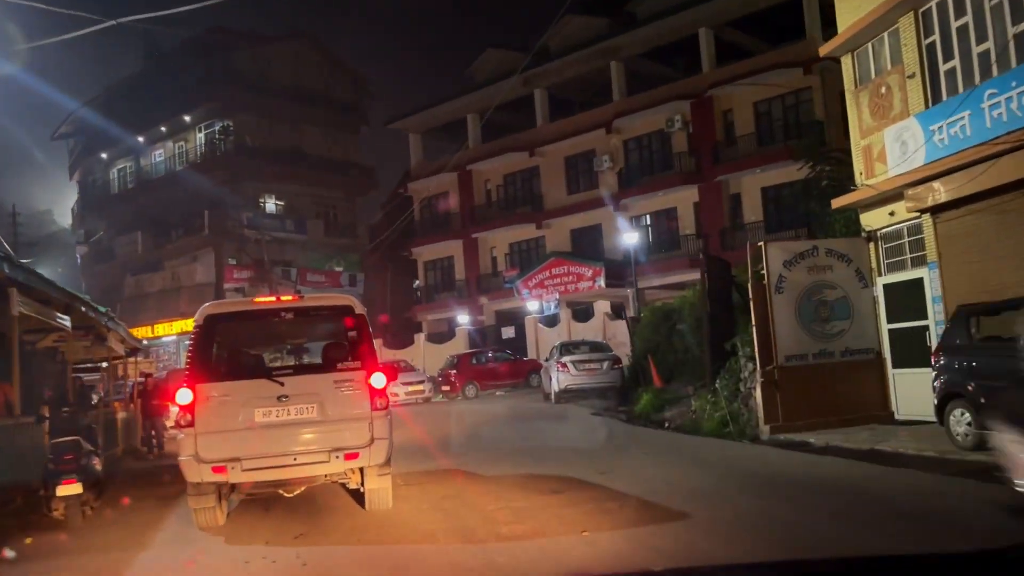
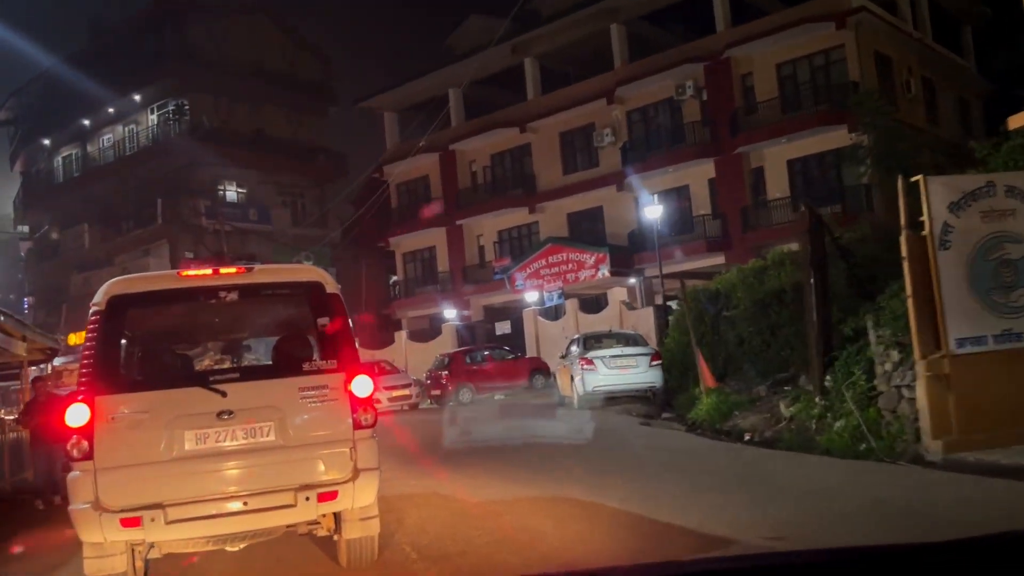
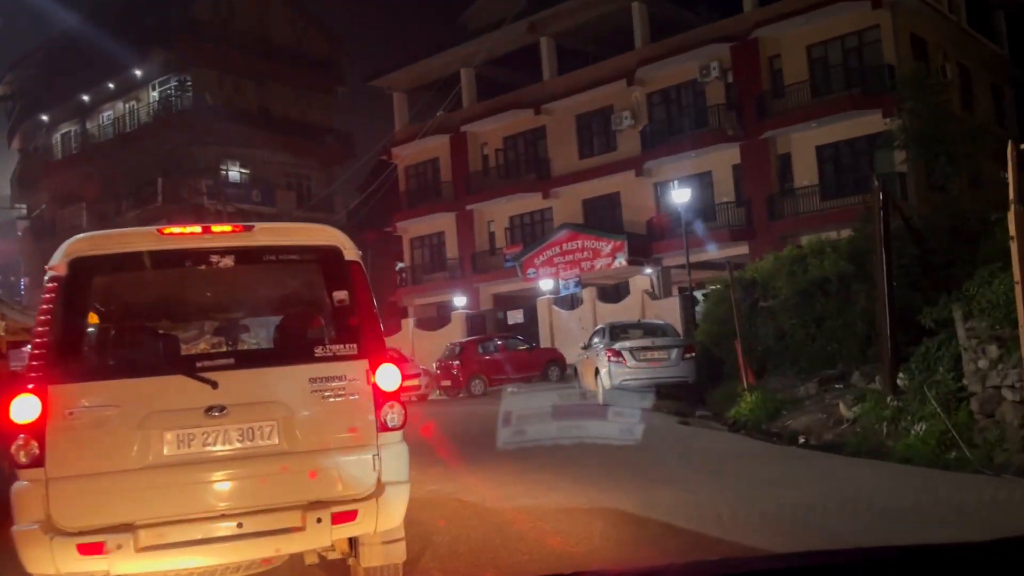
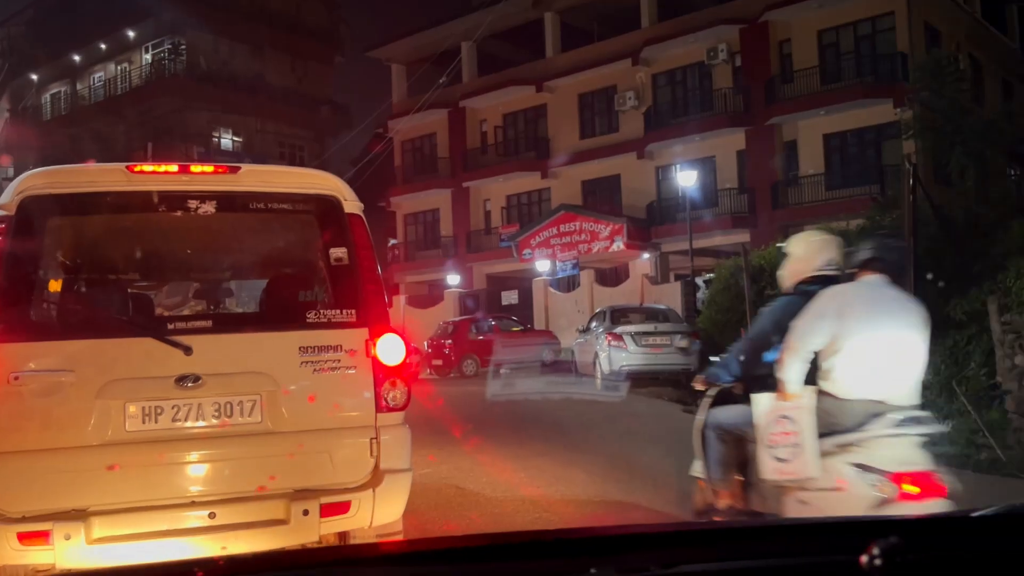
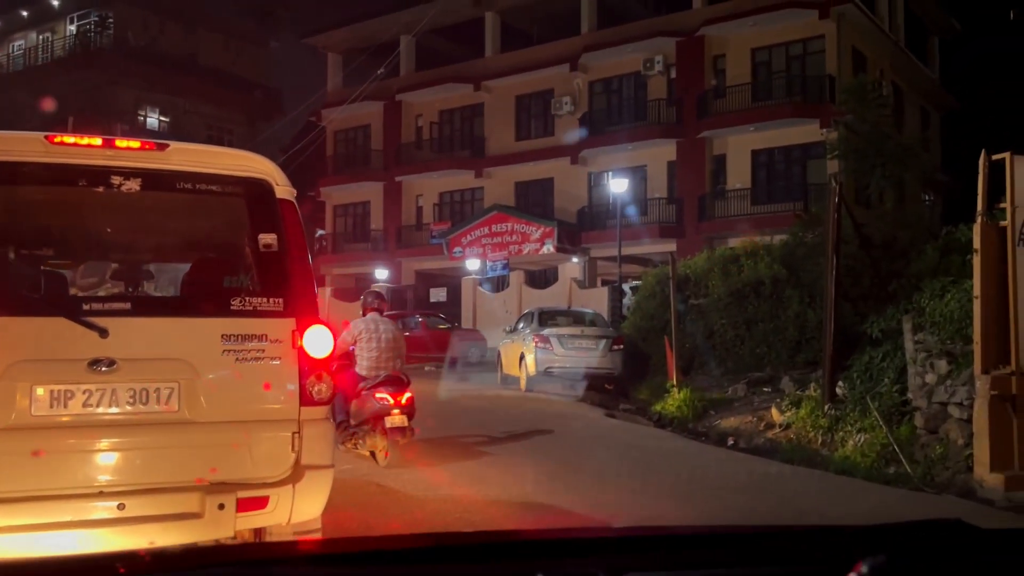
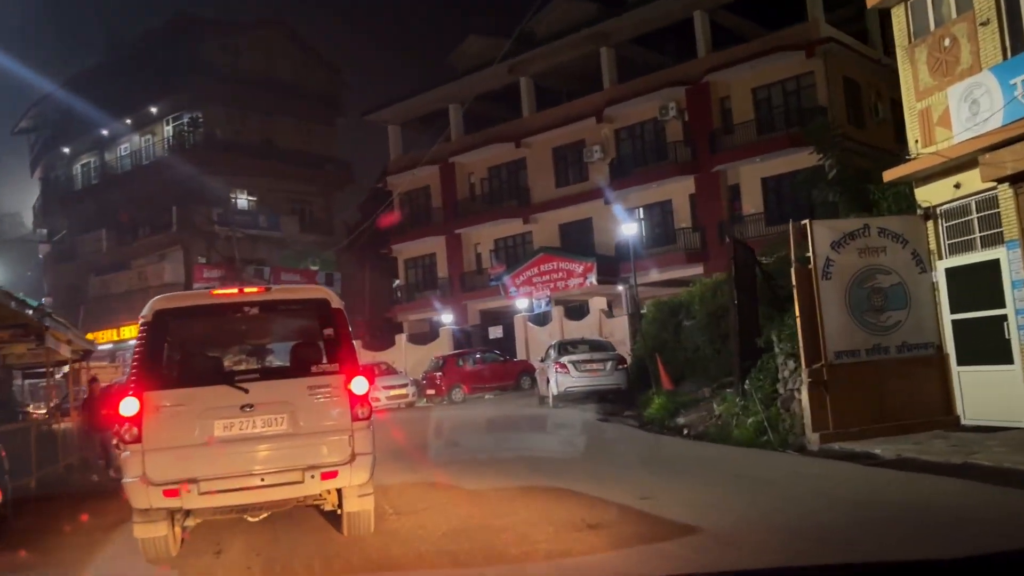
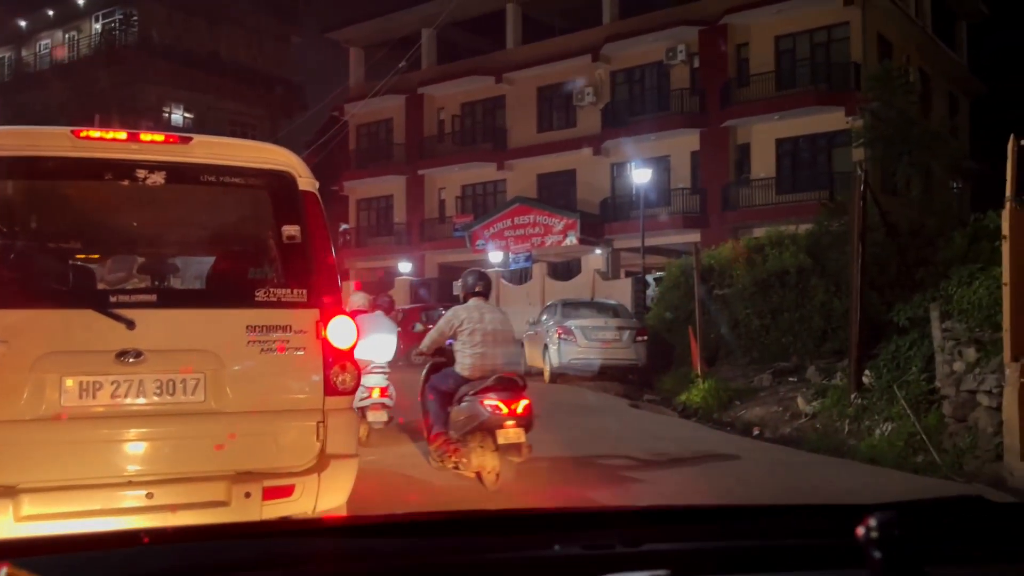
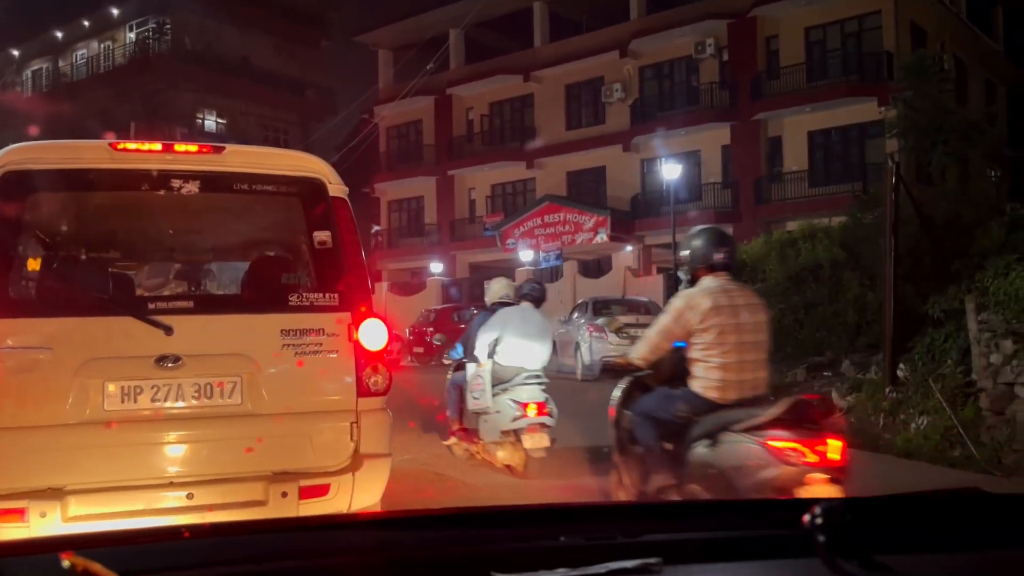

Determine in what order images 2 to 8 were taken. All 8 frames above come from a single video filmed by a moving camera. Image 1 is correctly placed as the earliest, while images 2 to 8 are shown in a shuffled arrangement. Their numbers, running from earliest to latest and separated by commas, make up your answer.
6, 2, 3, 4, 8, 7, 5
